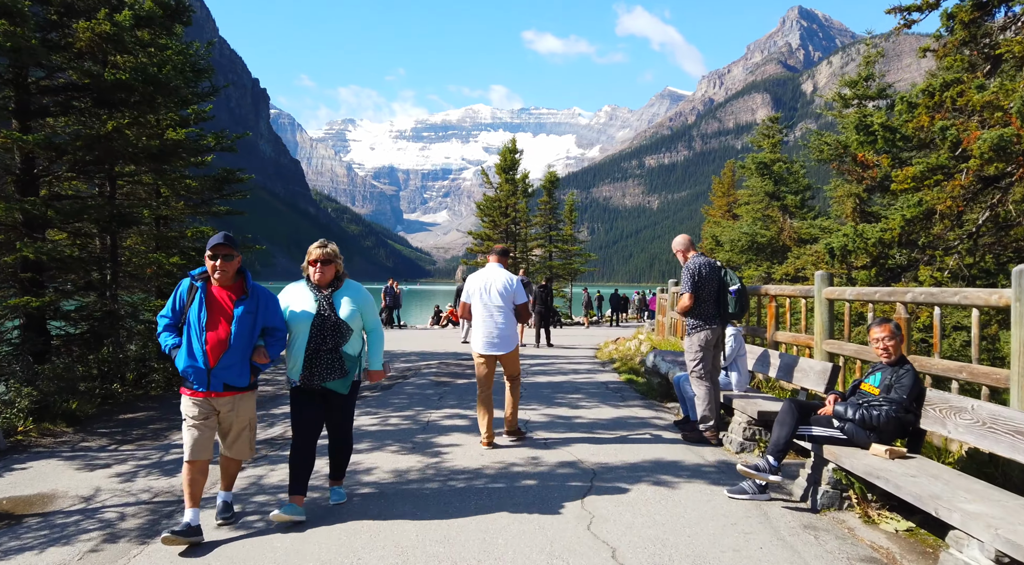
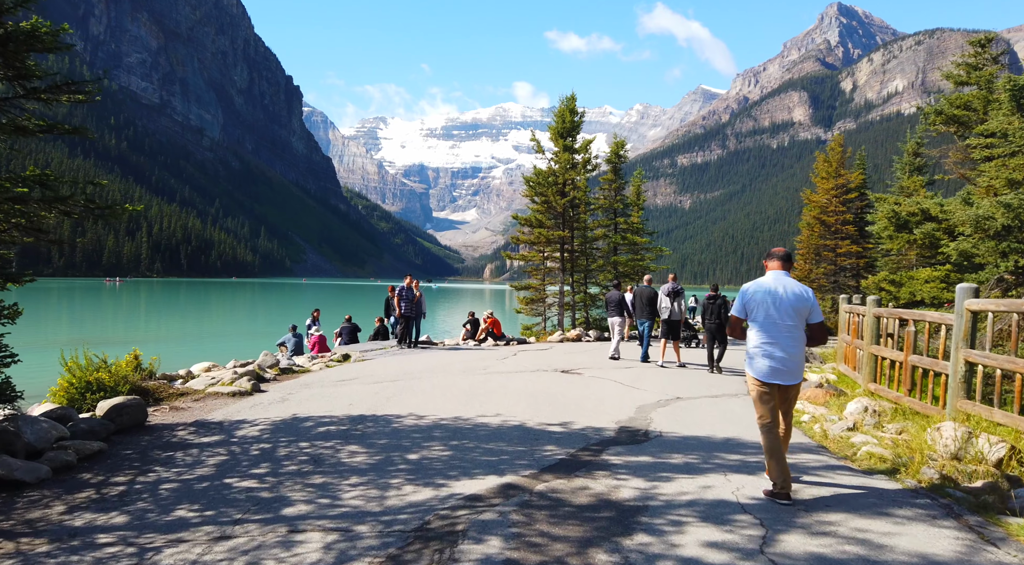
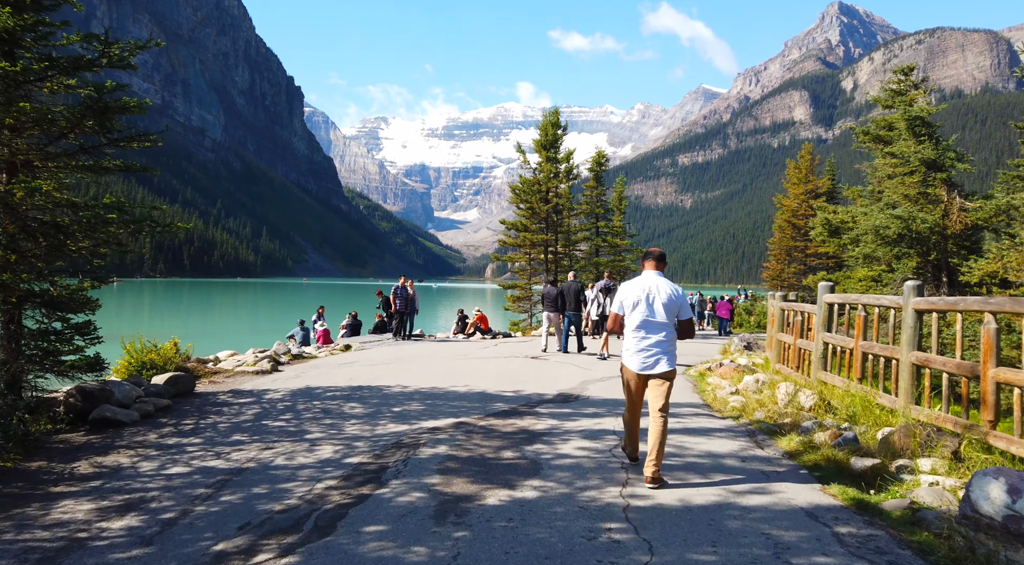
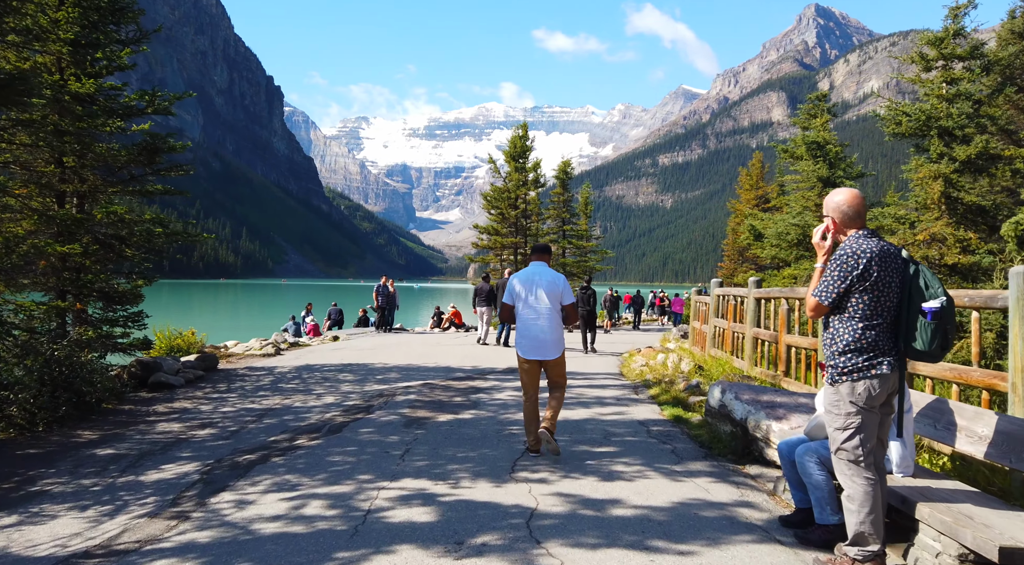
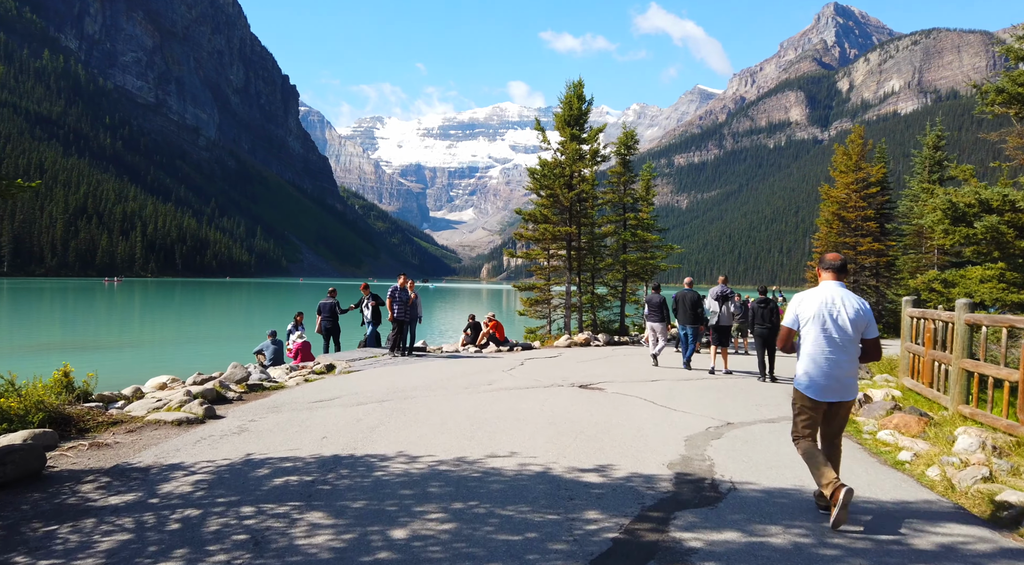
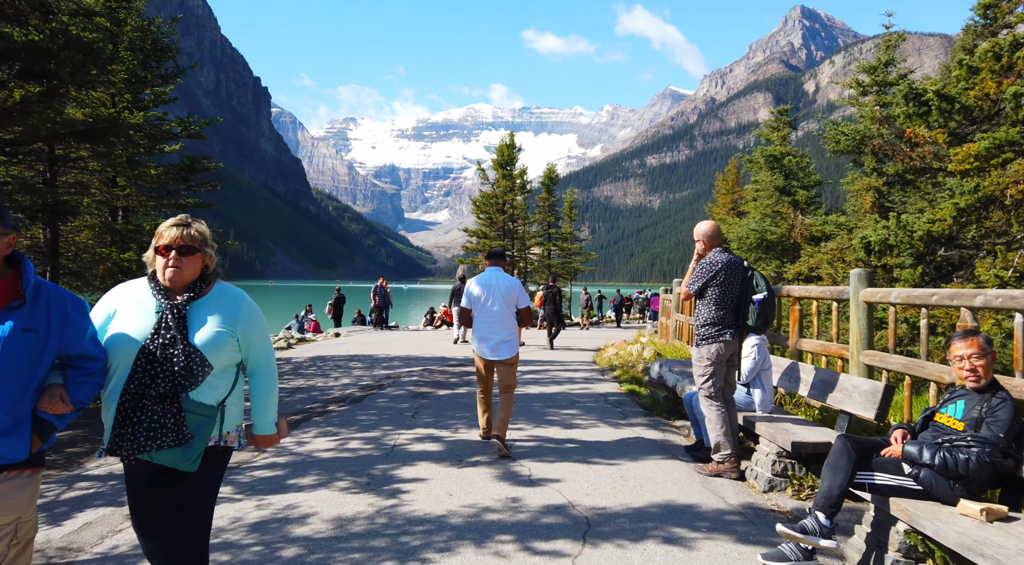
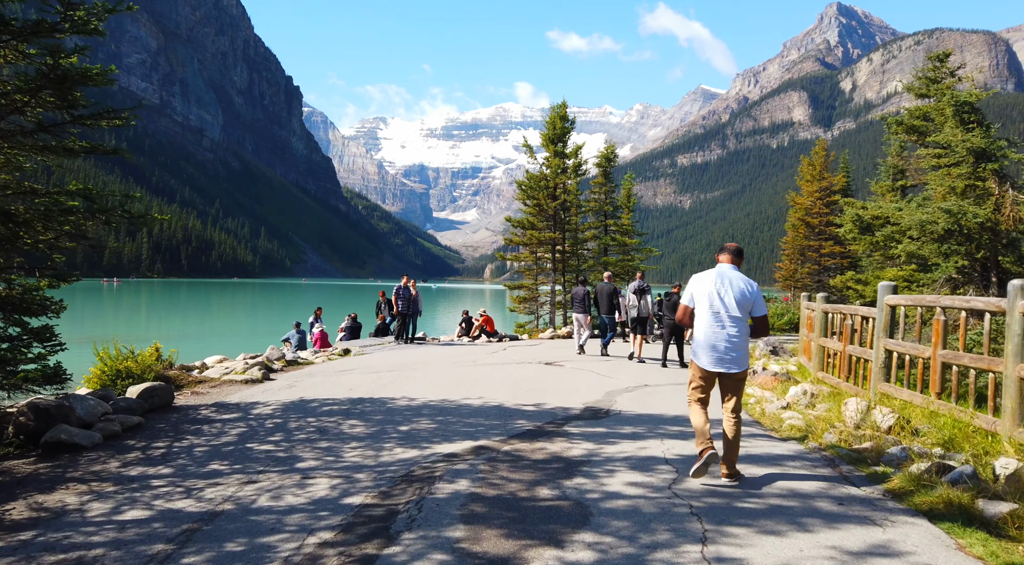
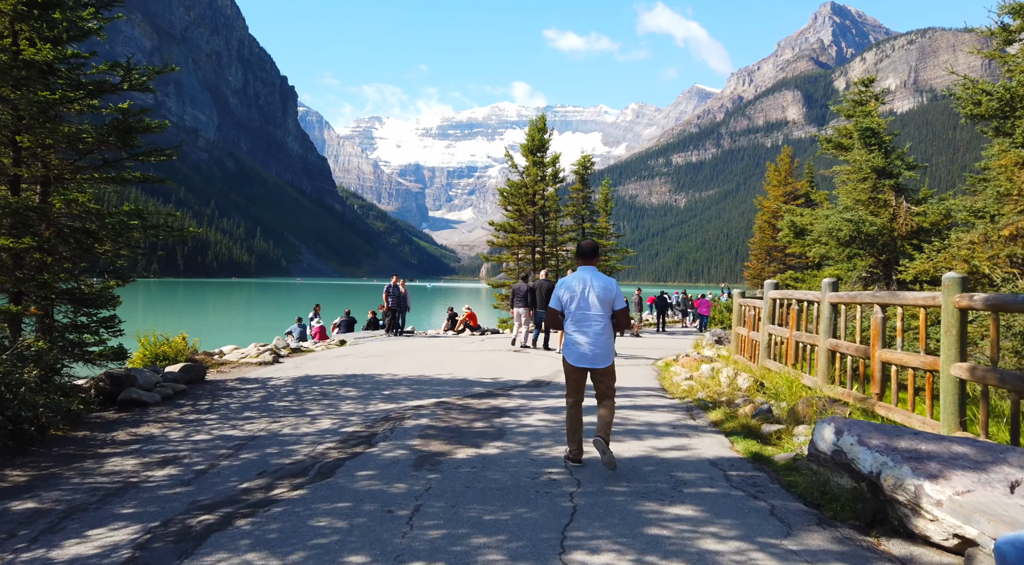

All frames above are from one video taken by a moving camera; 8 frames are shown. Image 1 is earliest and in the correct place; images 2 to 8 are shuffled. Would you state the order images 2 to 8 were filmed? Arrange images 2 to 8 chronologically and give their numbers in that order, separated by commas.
6, 4, 8, 3, 7, 2, 5
